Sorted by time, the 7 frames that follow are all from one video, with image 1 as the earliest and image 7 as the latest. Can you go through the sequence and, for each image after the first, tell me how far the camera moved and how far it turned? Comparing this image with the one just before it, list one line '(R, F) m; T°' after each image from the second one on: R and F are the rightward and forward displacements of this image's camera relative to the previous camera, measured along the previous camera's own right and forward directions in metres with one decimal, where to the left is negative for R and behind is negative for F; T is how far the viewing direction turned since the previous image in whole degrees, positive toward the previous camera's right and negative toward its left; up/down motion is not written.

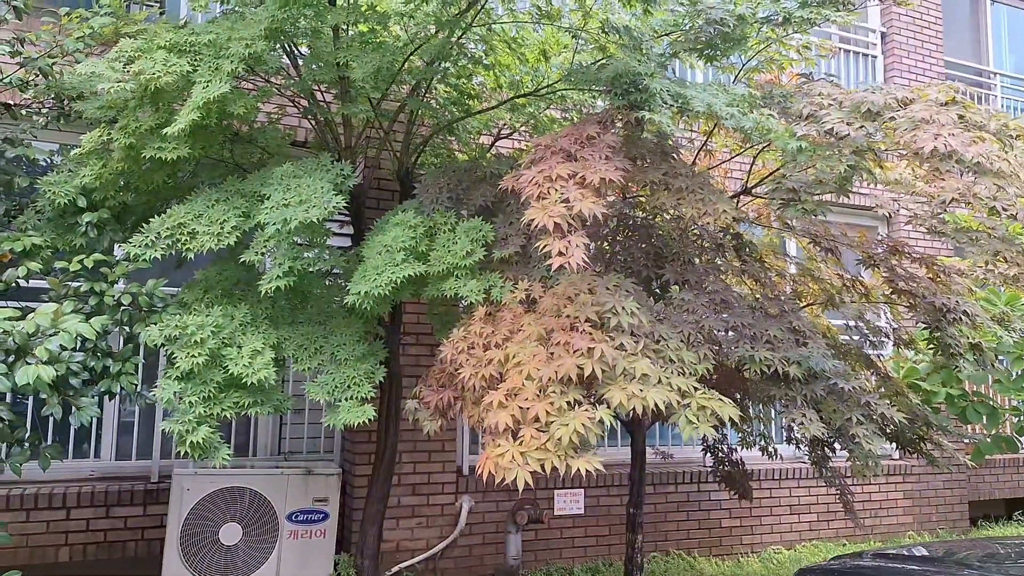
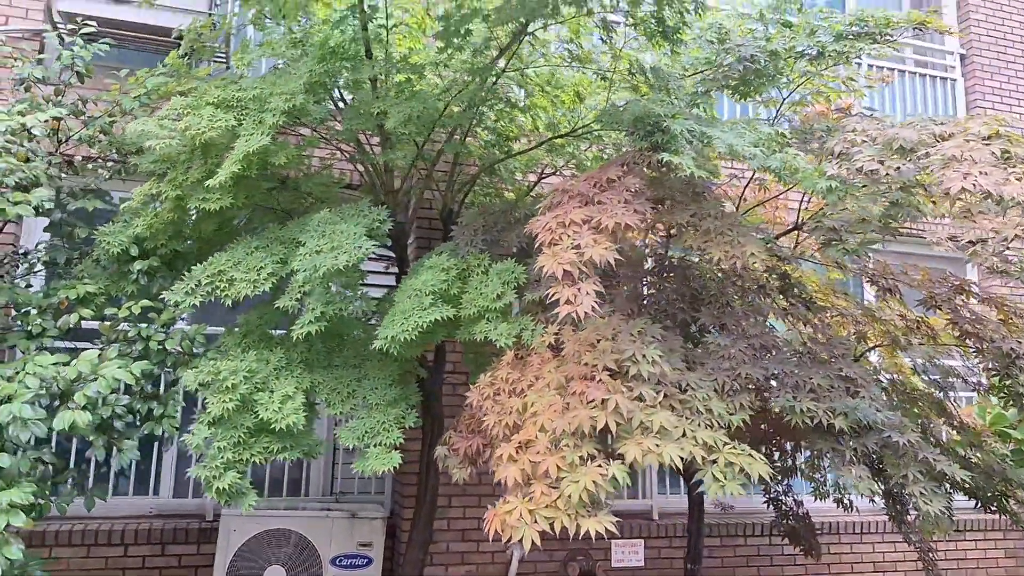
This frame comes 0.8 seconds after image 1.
(+0.3, +0.1) m; -6°
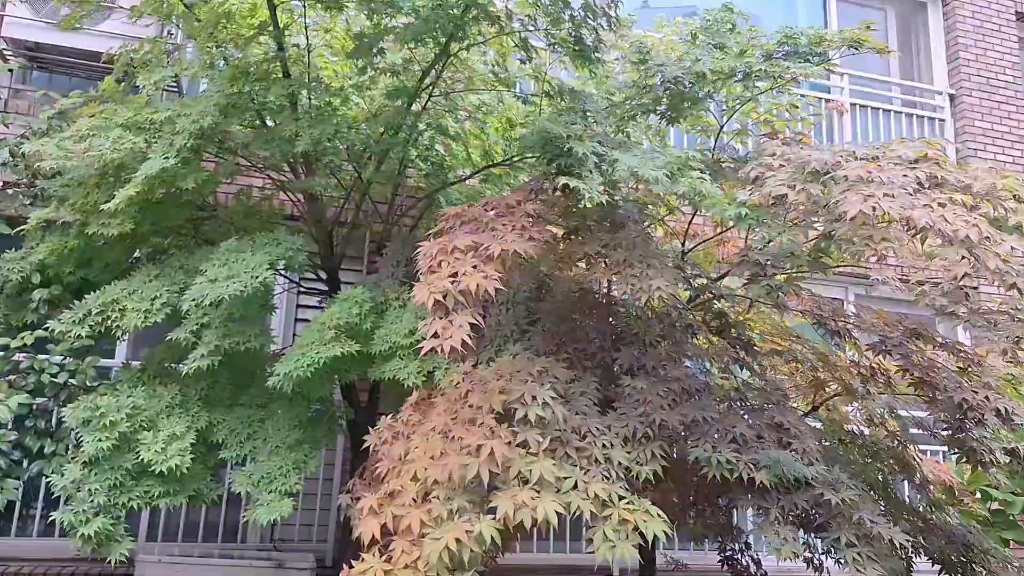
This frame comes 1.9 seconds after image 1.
(+0.5, +0.3) m; -1°
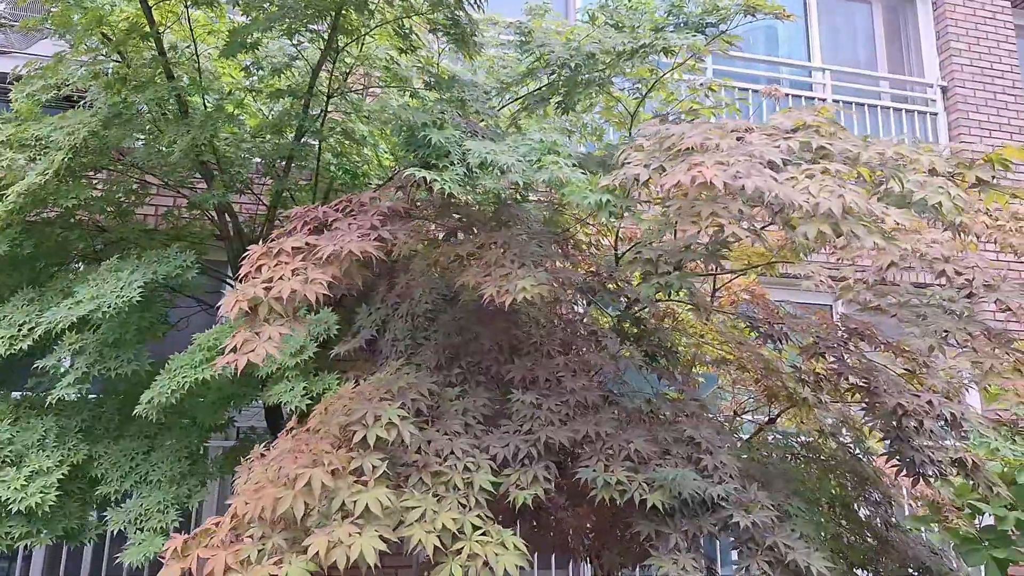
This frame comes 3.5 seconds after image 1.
(+0.6, +0.3) m; -2°
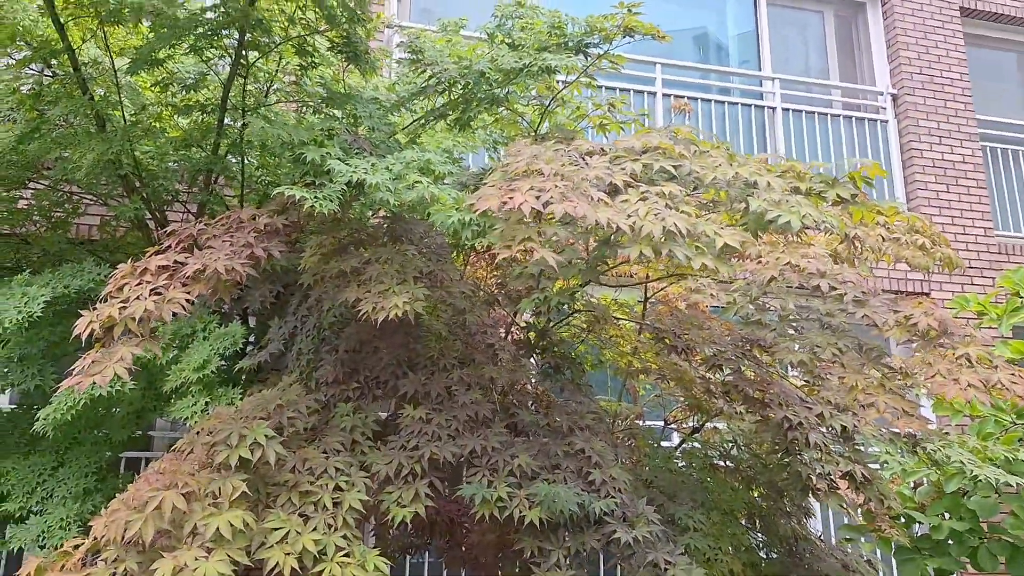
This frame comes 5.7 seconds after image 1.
(+0.4, 0.0) m; +1°
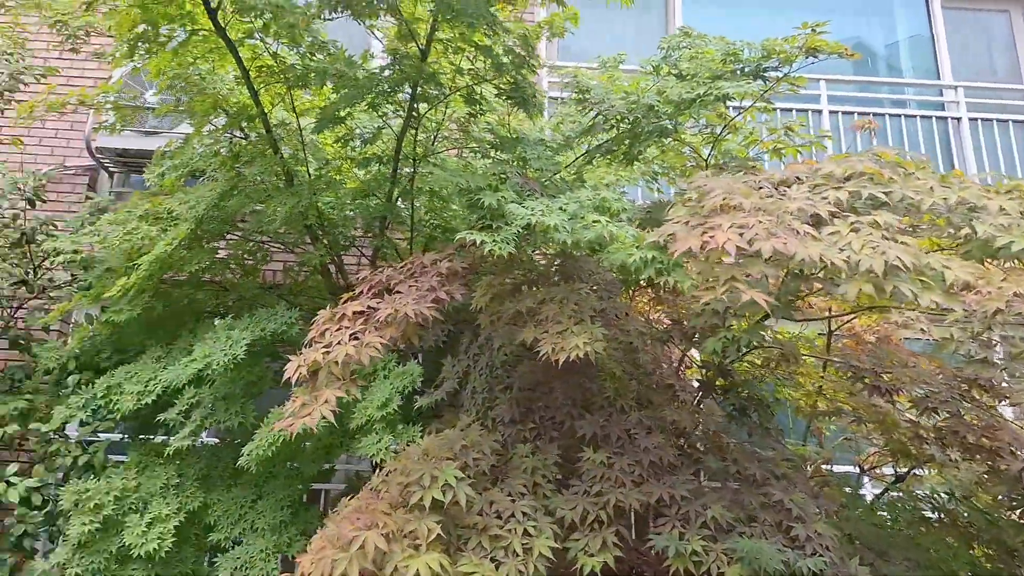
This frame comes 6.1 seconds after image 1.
(-0.1, 0.0) m; -11°
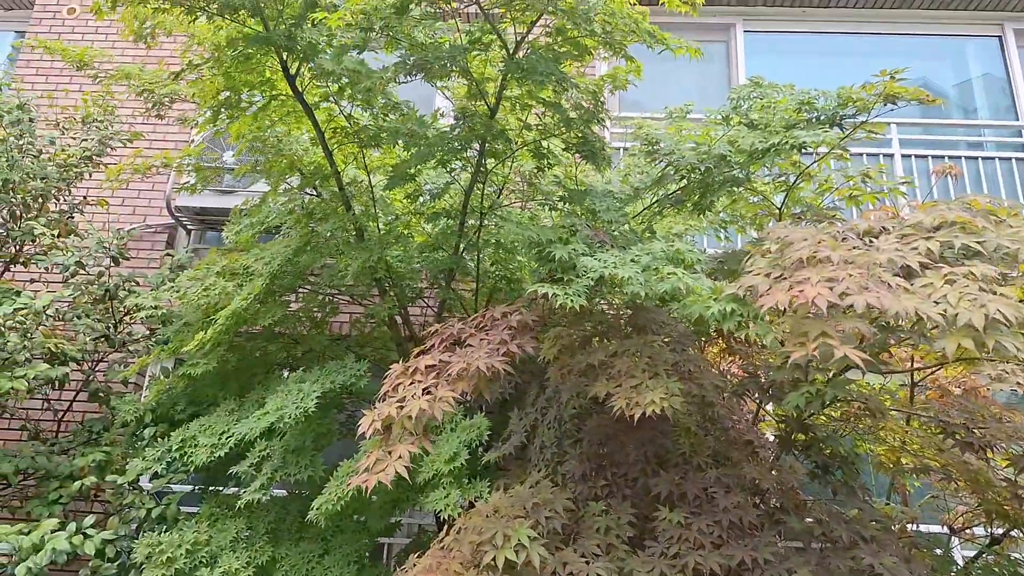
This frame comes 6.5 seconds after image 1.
(0.0, 0.0) m; -5°
